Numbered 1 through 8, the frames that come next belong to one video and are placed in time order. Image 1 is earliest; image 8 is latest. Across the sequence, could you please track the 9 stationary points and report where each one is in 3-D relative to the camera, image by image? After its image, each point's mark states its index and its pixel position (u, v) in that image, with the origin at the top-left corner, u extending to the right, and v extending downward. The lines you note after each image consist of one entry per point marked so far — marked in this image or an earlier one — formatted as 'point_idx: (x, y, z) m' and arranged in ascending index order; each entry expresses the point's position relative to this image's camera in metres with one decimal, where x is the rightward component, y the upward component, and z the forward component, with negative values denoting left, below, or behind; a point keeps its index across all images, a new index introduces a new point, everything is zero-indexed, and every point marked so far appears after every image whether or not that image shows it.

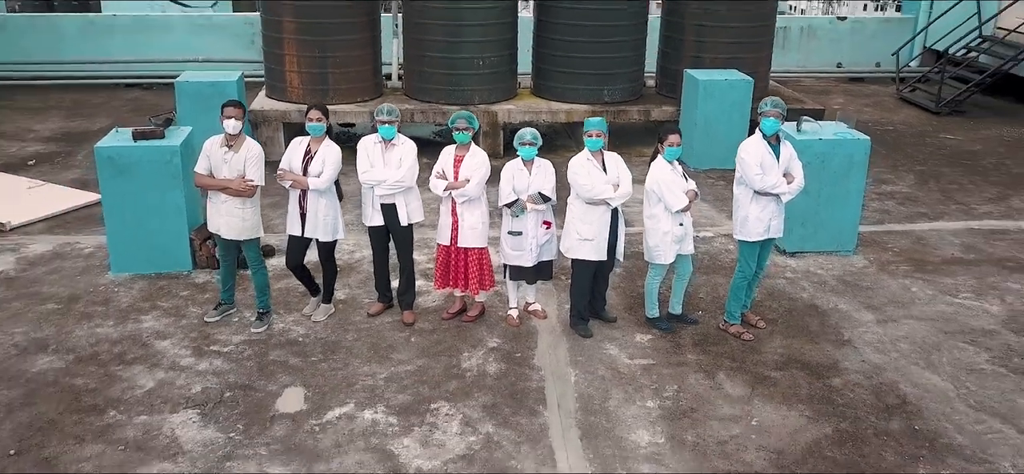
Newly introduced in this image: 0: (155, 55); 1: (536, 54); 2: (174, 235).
0: (-5.1, +2.8, +11.2) m
1: (+0.3, +2.0, +8.1) m
2: (-2.4, 0.0, +5.3) m
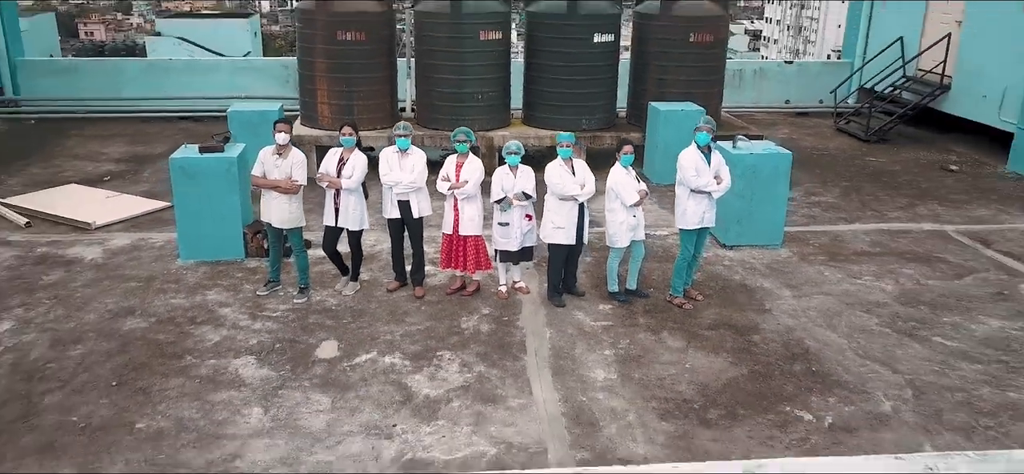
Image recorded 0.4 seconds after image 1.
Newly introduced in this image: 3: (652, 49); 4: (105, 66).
0: (-5.1, +2.4, +12.7) m
1: (+0.2, +1.8, +9.5) m
2: (-2.4, +0.1, +6.5) m
3: (+1.7, +2.3, +9.4) m
4: (-6.7, +2.8, +12.5) m
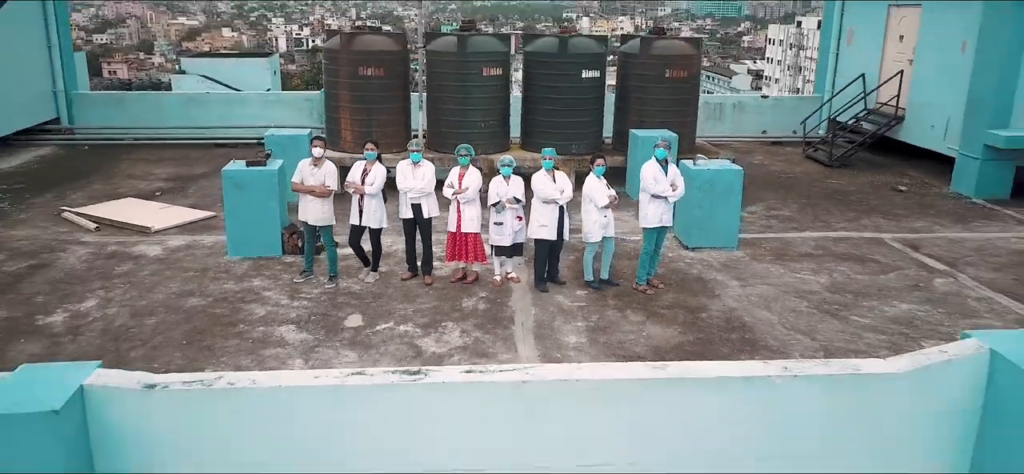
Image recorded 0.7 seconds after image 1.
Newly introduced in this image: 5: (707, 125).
0: (-5.1, +2.1, +14.1) m
1: (+0.2, +1.7, +10.8) m
2: (-2.5, +0.1, +7.8) m
3: (+1.7, +2.2, +10.7) m
4: (-6.7, +2.6, +14.0) m
5: (+3.8, +2.2, +14.7) m
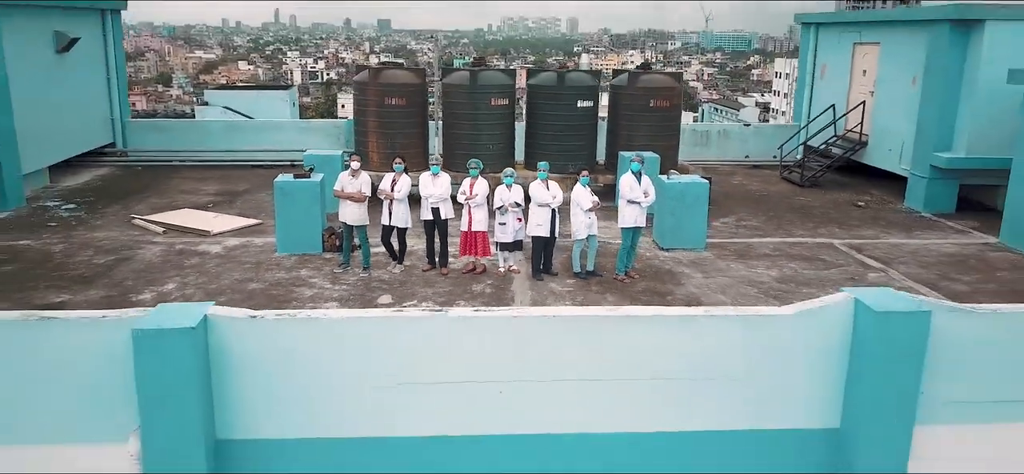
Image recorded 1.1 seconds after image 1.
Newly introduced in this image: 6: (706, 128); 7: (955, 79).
0: (-5.0, +1.9, +15.8) m
1: (+0.3, +1.5, +12.4) m
2: (-2.5, +0.1, +9.4) m
3: (+1.8, +2.0, +12.4) m
4: (-6.6, +2.3, +15.7) m
5: (+3.9, +1.9, +16.2) m
6: (+4.1, +2.3, +16.1) m
7: (+7.0, +2.5, +12.0) m
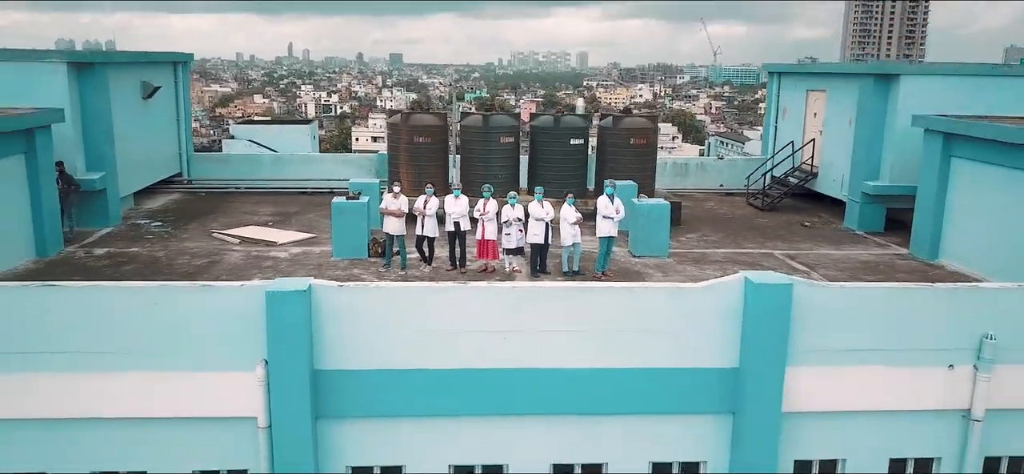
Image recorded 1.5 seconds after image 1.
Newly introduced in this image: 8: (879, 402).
0: (-4.8, +1.5, +18.6) m
1: (+0.4, +1.3, +15.1) m
2: (-2.4, -0.1, +12.1) m
3: (+1.9, +1.8, +15.1) m
4: (-6.4, +1.9, +18.5) m
5: (+4.0, +1.4, +18.9) m
6: (+4.3, +1.9, +18.8) m
7: (+7.1, +2.3, +14.6) m
8: (+4.1, -1.8, +8.4) m
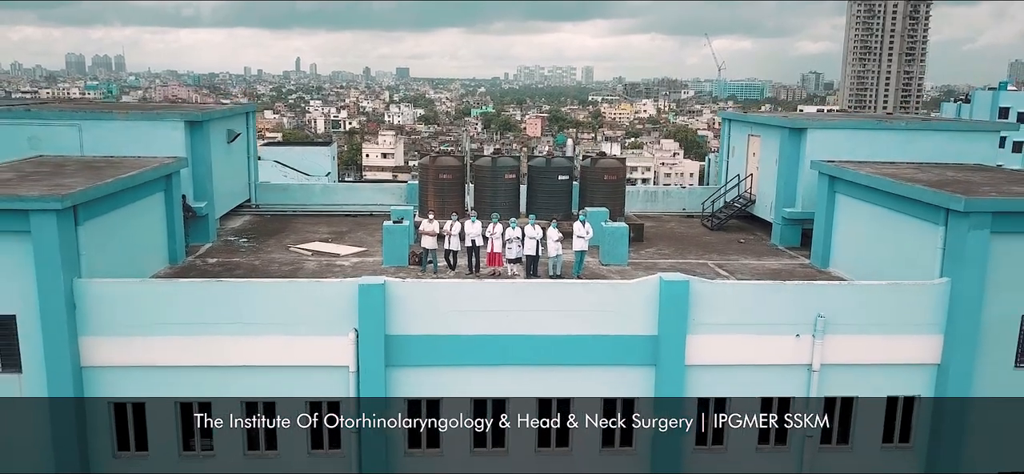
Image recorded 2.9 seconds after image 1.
0: (-4.7, +1.1, +23.2) m
1: (+0.4, +0.9, +19.7) m
2: (-2.4, -0.4, +16.6) m
3: (+2.0, +1.4, +19.6) m
4: (-6.4, +1.5, +23.2) m
5: (+4.1, +1.0, +23.5) m
6: (+4.4, +1.5, +23.4) m
7: (+7.1, +1.9, +19.2) m
8: (+4.1, -2.1, +12.9) m
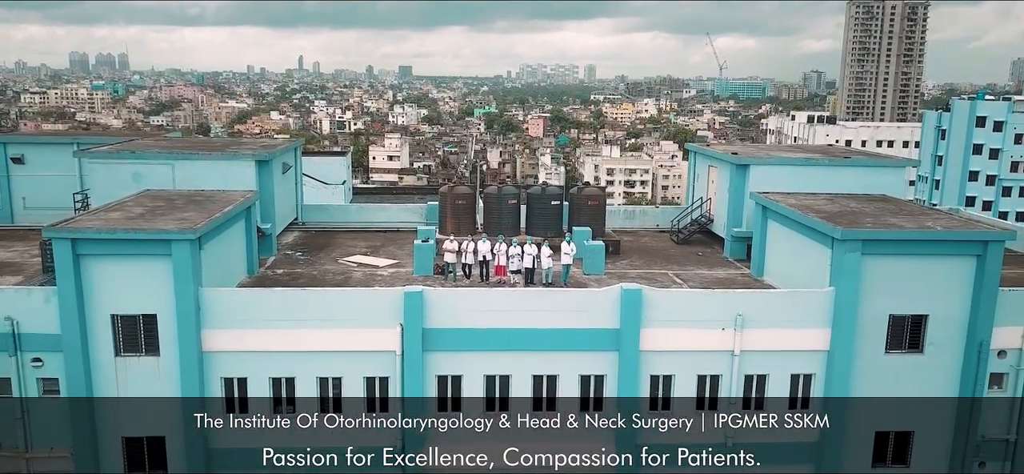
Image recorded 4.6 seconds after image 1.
0: (-4.7, +0.6, +27.9) m
1: (+0.5, +0.5, +24.5) m
2: (-2.3, -0.8, +21.4) m
3: (+2.0, +1.0, +24.4) m
4: (-6.3, +1.1, +27.9) m
5: (+4.2, +0.6, +28.2) m
6: (+4.4, +1.0, +28.1) m
7: (+7.2, +1.5, +23.9) m
8: (+4.1, -2.5, +17.6) m
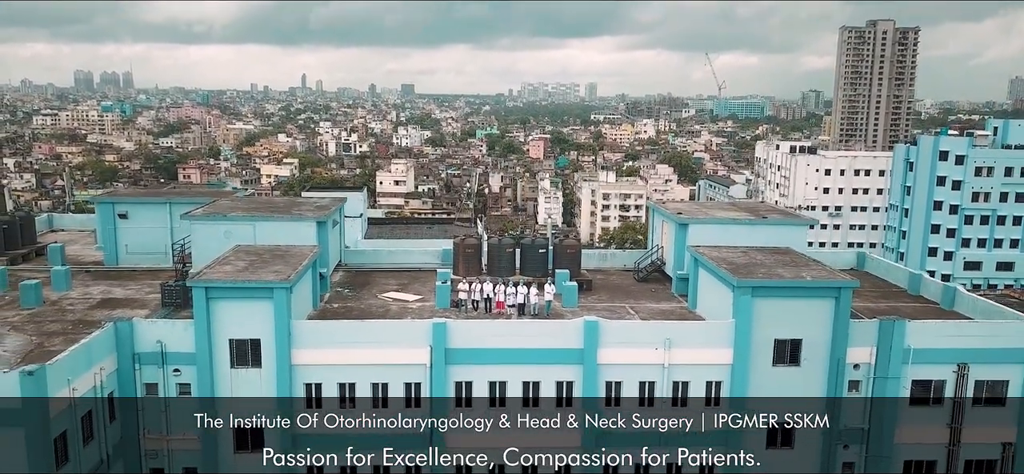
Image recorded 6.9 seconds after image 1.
0: (-4.8, -1.2, +35.4) m
1: (+0.4, -1.2, +31.9) m
2: (-2.5, -2.5, +28.9) m
3: (+1.9, -0.7, +31.9) m
4: (-6.4, -0.7, +35.4) m
5: (+4.1, -1.2, +35.7) m
6: (+4.3, -0.8, +35.6) m
7: (+7.1, -0.2, +31.4) m
8: (+4.0, -4.1, +25.0) m
